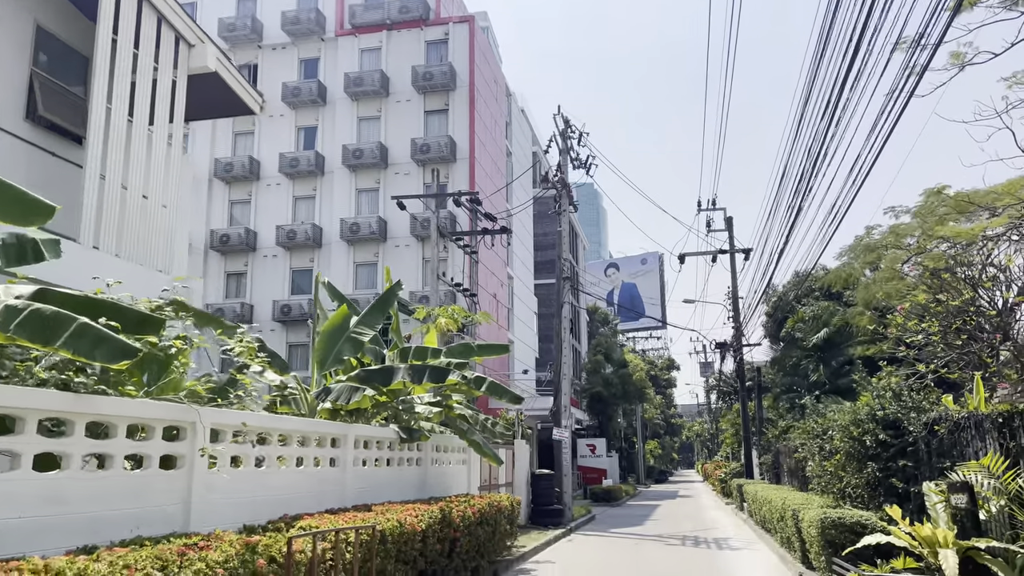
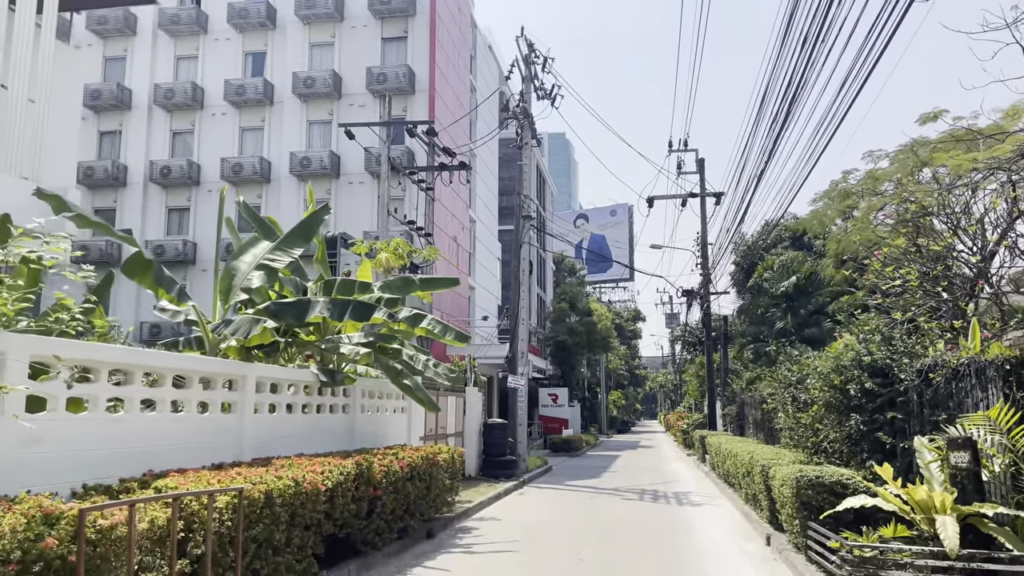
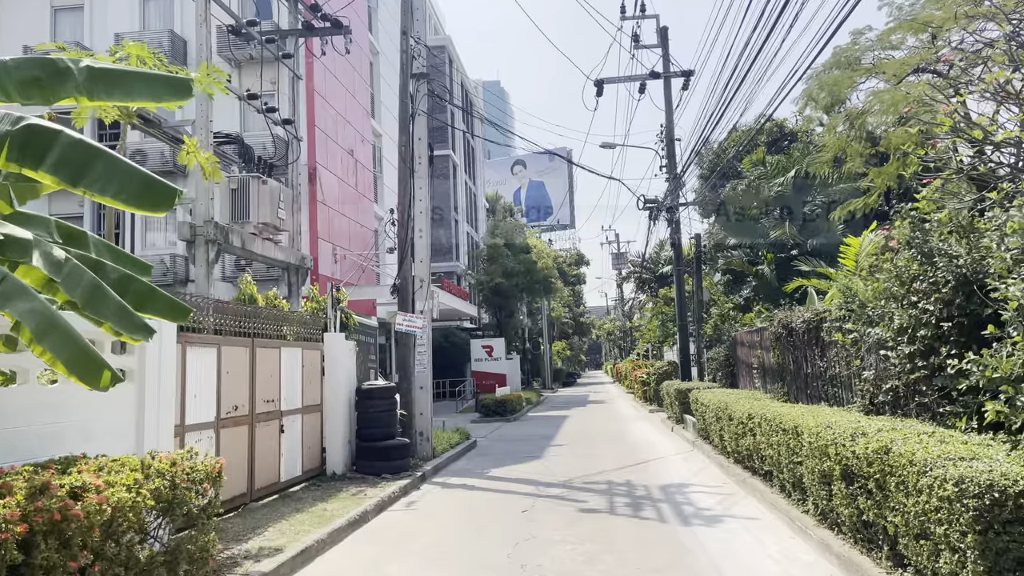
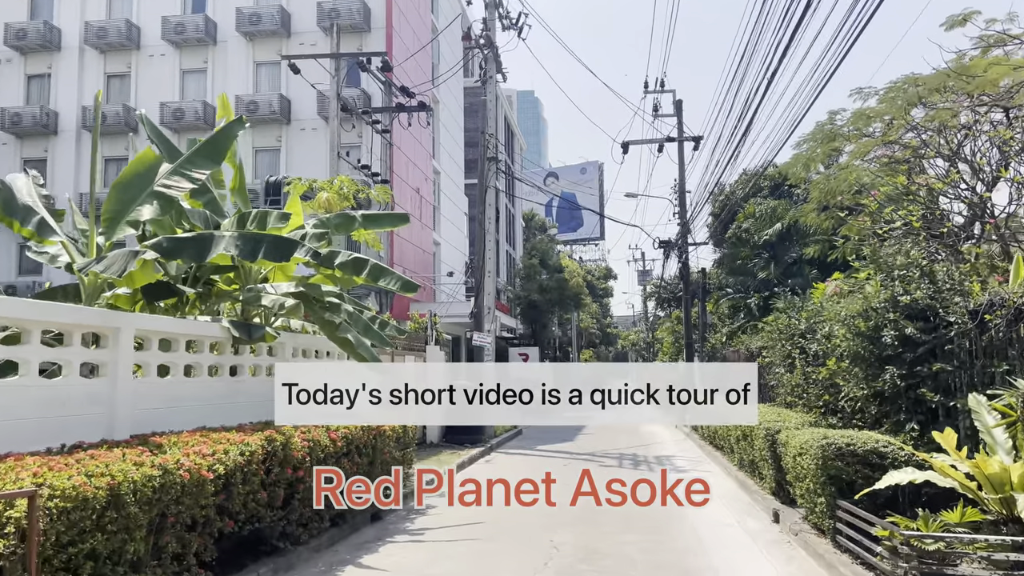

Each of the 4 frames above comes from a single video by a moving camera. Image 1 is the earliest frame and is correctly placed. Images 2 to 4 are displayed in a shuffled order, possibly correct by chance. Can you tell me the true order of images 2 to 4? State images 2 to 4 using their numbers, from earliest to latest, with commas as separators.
2, 4, 3
